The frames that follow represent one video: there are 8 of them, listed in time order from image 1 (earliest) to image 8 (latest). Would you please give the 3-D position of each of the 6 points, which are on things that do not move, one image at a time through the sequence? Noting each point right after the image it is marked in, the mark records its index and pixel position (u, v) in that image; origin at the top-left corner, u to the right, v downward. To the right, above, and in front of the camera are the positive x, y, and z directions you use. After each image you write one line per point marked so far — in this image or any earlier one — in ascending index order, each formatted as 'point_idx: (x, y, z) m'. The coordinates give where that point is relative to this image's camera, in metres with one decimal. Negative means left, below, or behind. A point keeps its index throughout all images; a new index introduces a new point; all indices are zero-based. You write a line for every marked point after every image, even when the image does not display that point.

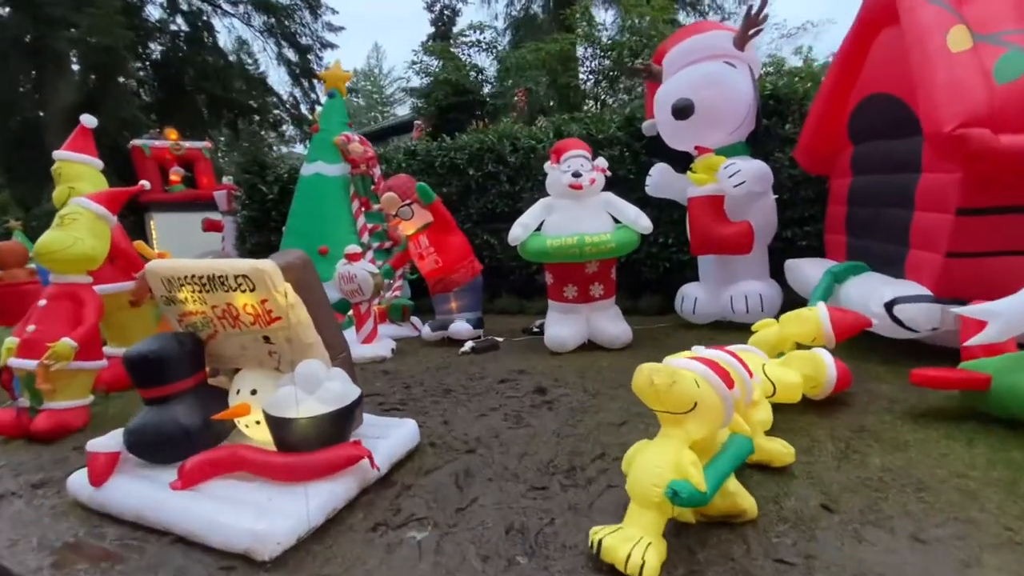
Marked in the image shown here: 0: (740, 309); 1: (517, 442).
0: (+2.3, -0.2, +4.9) m
1: (+0.1, -1.0, +3.0) m
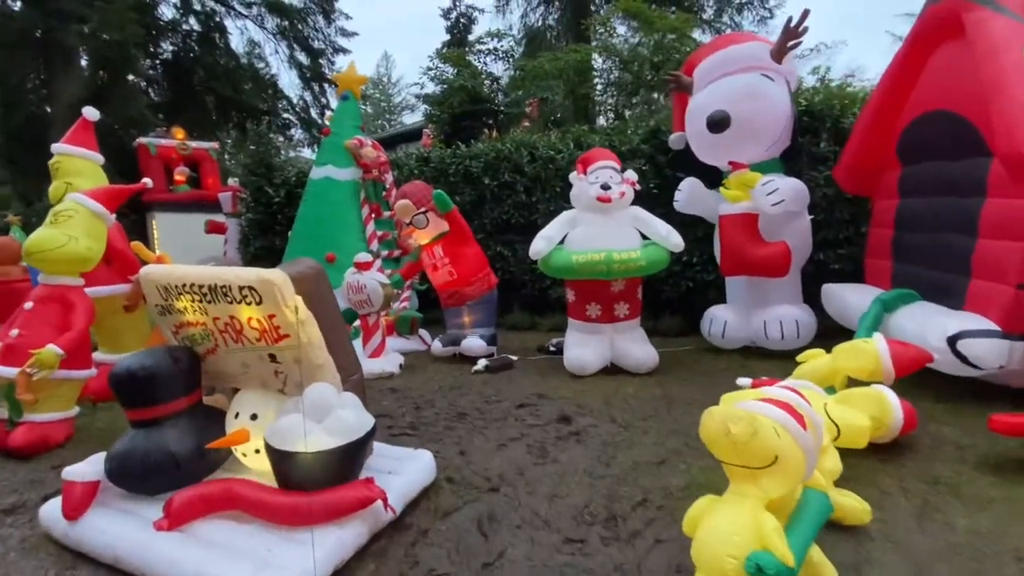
0: (+2.5, -0.4, +4.6) m
1: (+0.2, -1.1, +2.7) m
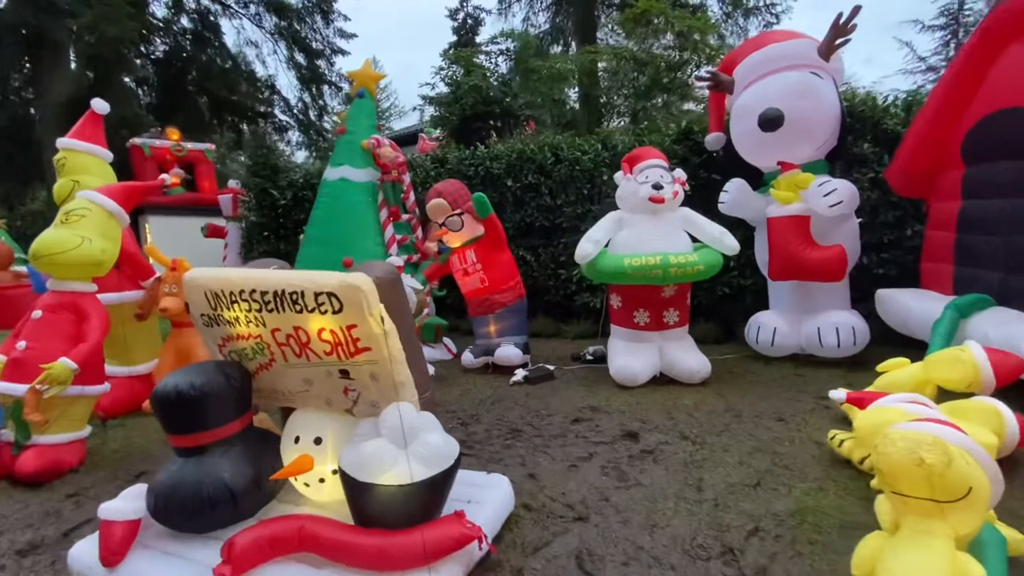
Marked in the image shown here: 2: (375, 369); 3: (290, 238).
0: (+2.9, -0.5, +4.4) m
1: (+0.6, -1.1, +2.4) m
2: (-0.6, -0.3, +1.9) m
3: (-3.7, +0.8, +8.1) m
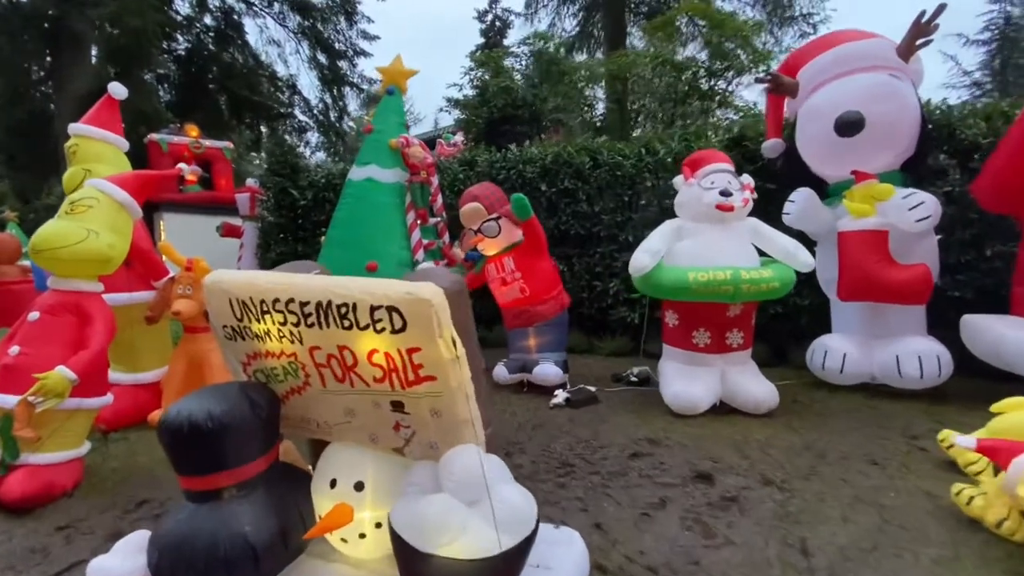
0: (+3.2, -0.7, +3.9) m
1: (+0.9, -1.2, +2.0) m
2: (-0.2, -0.4, +1.6) m
3: (-3.3, +0.8, +7.7) m
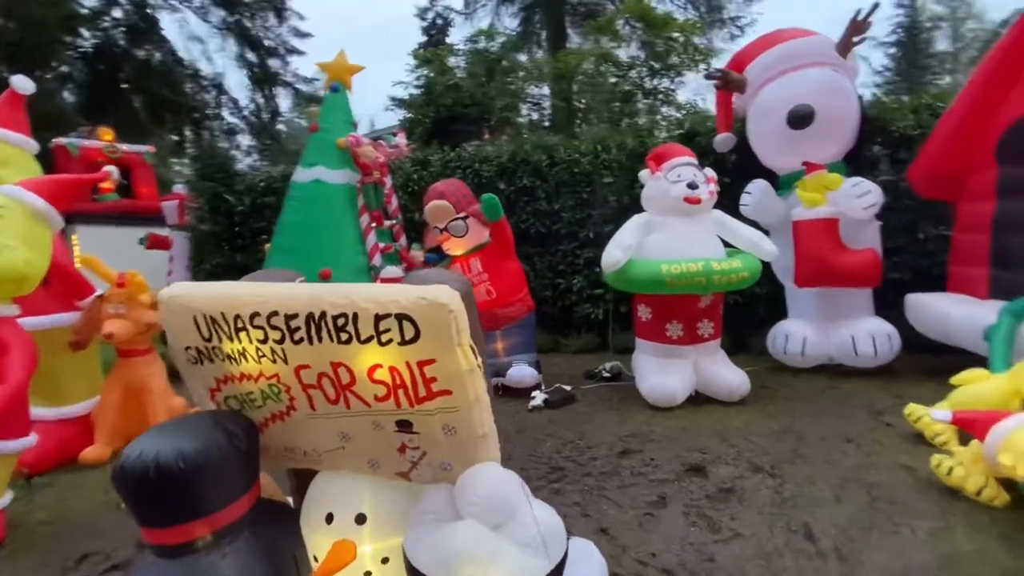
0: (+3.0, -0.5, +4.1) m
1: (+1.0, -1.2, +2.0) m
2: (-0.2, -0.4, +1.4) m
3: (-4.0, +0.6, +7.2) m
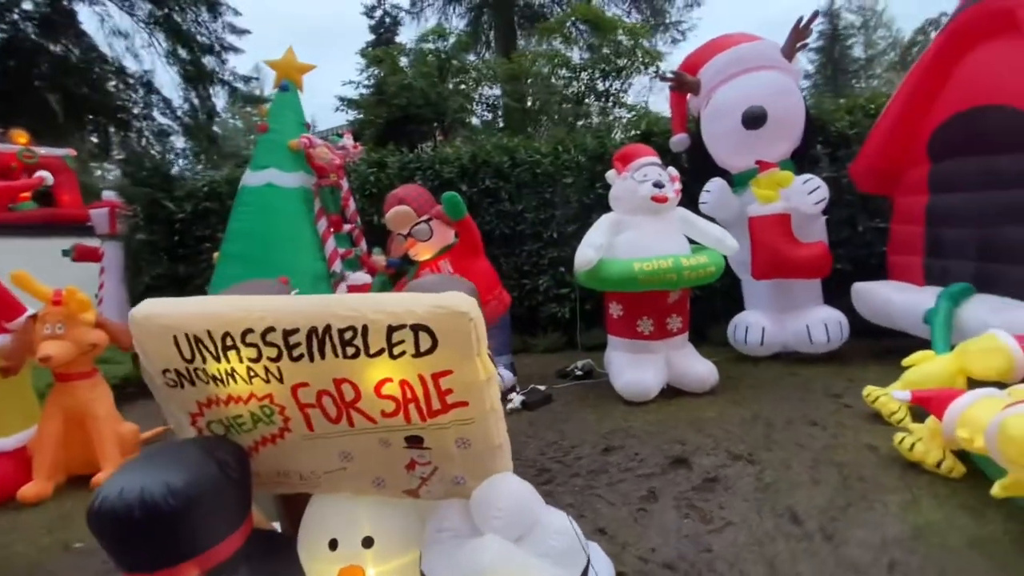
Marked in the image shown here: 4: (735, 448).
0: (+2.8, -0.5, +4.4) m
1: (+1.0, -1.1, +2.0) m
2: (-0.1, -0.4, +1.3) m
3: (-4.5, +0.4, +6.8) m
4: (+1.4, -1.0, +2.9) m
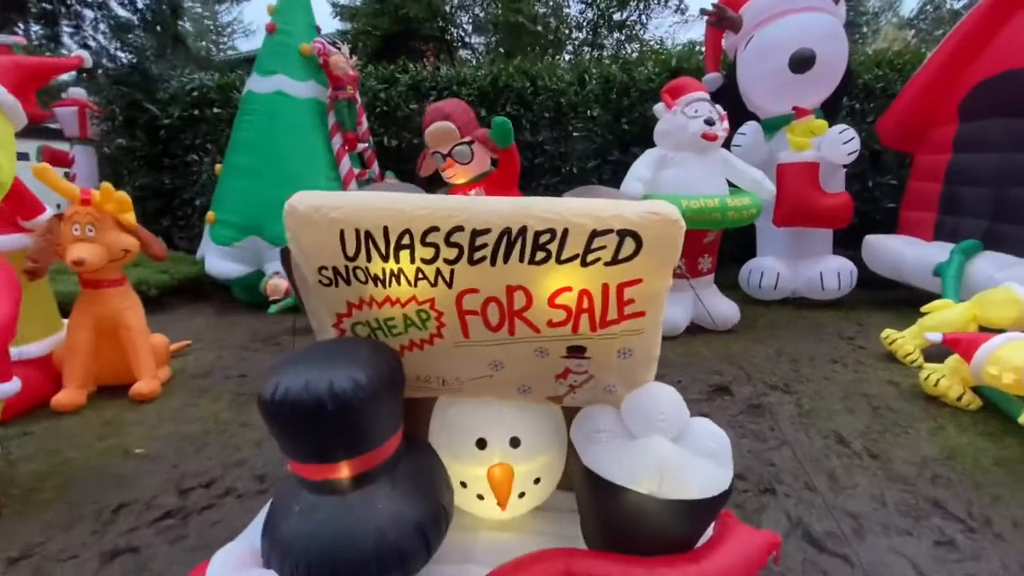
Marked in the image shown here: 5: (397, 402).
0: (+3.0, 0.0, +4.6) m
1: (+1.4, -0.8, +2.2) m
2: (+0.3, -0.2, +1.4) m
3: (-4.3, +1.6, +6.3) m
4: (+1.7, -0.6, +3.2) m
5: (-0.3, -0.3, +1.4) m
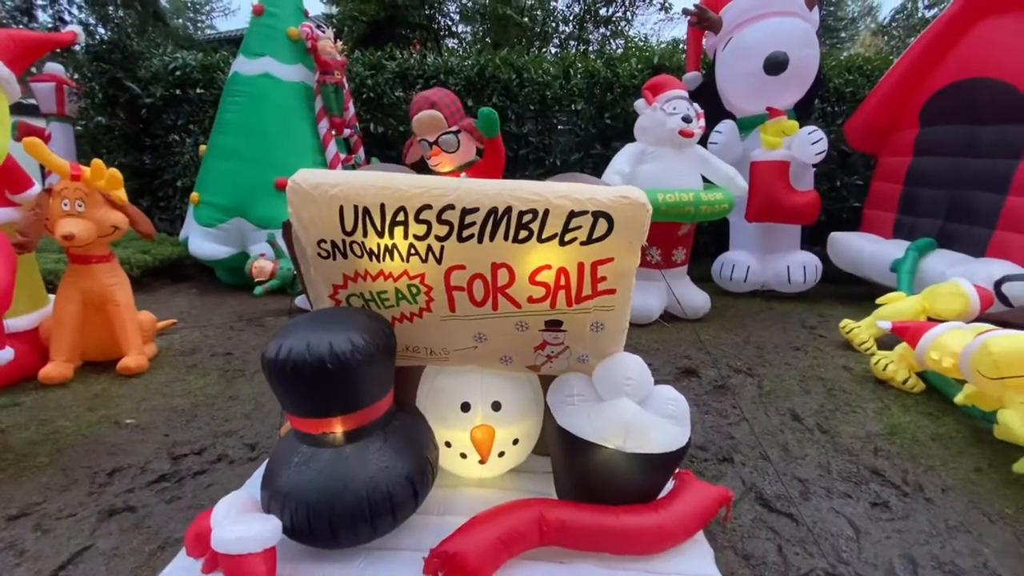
0: (+2.9, +0.1, +4.9) m
1: (+1.3, -0.8, +2.4) m
2: (+0.3, -0.1, +1.5) m
3: (-4.5, +1.8, +6.2) m
4: (+1.6, -0.5, +3.4) m
5: (-0.4, -0.2, +1.5) m
